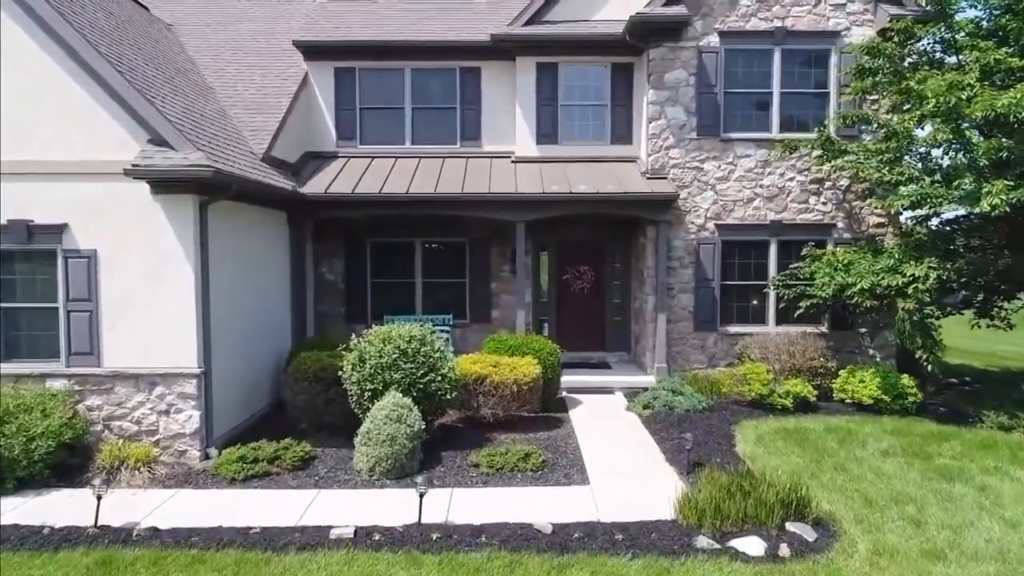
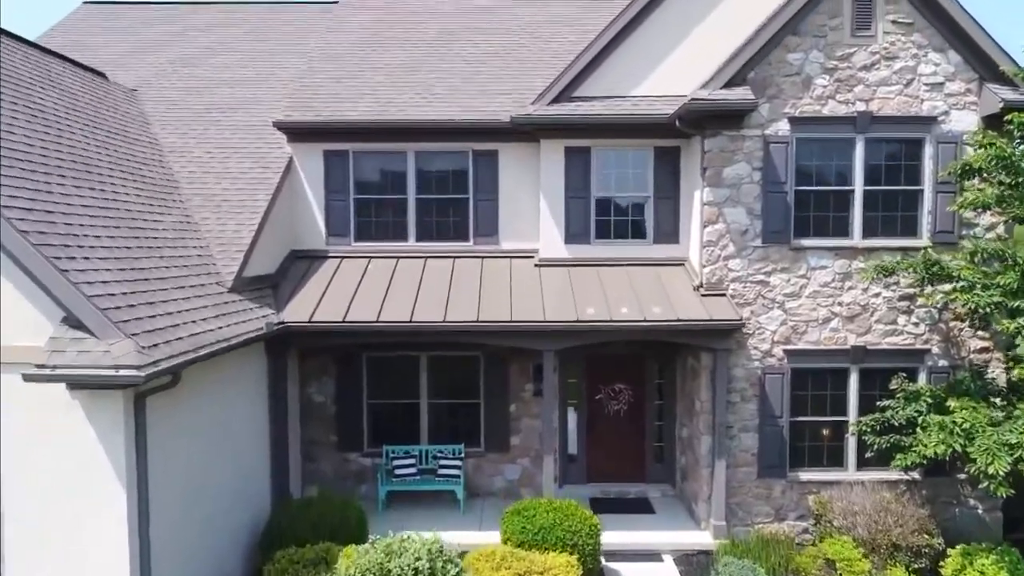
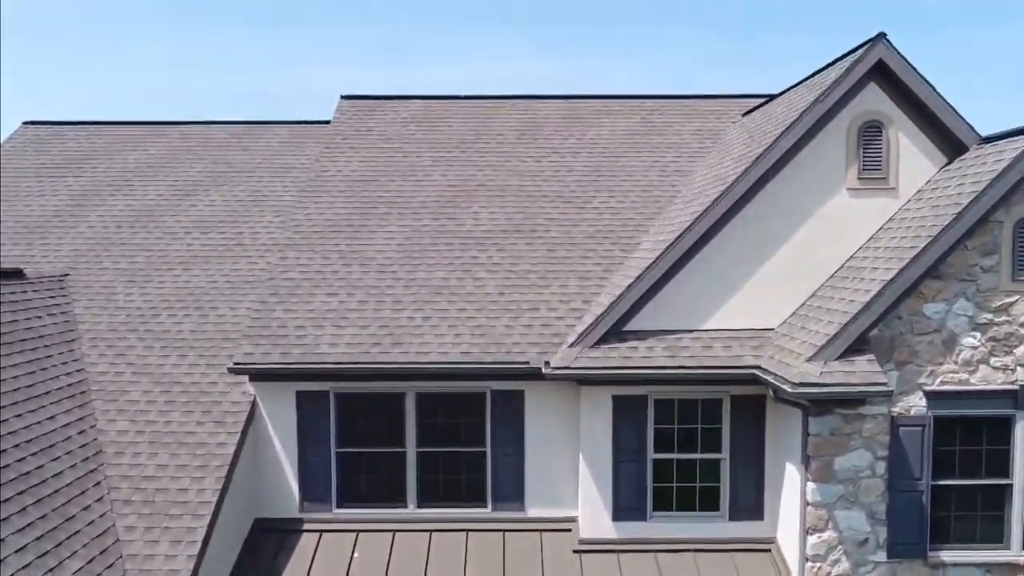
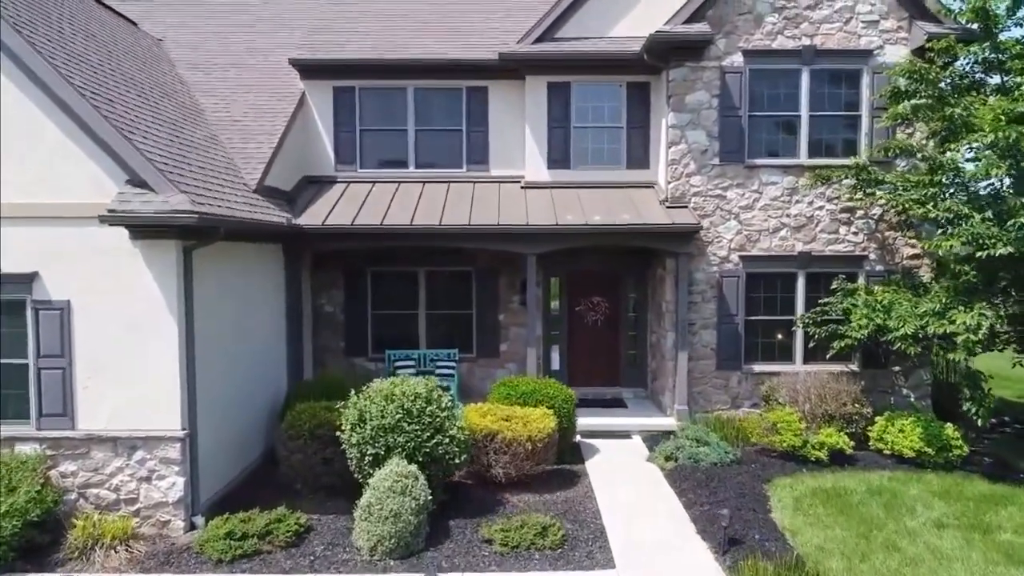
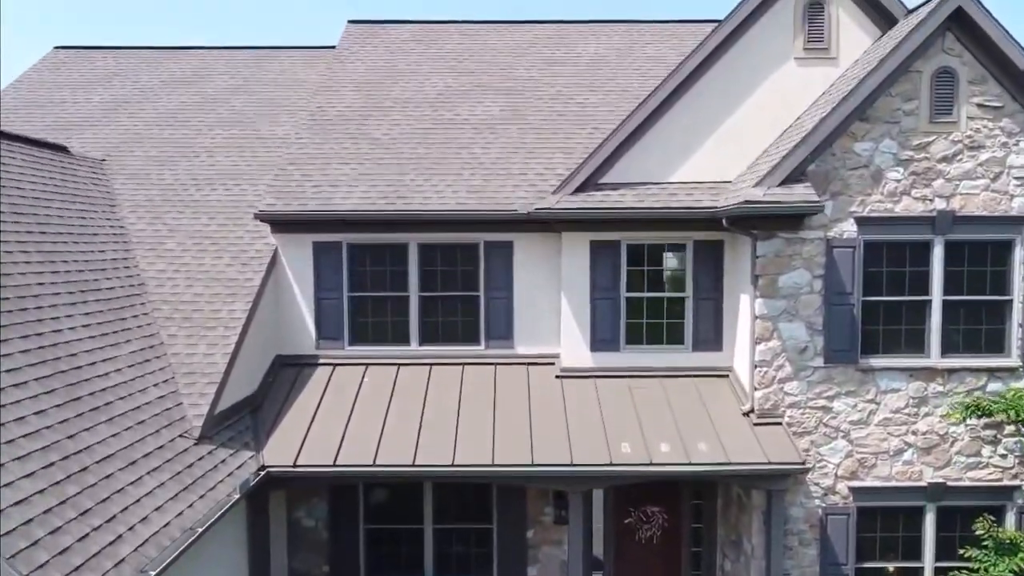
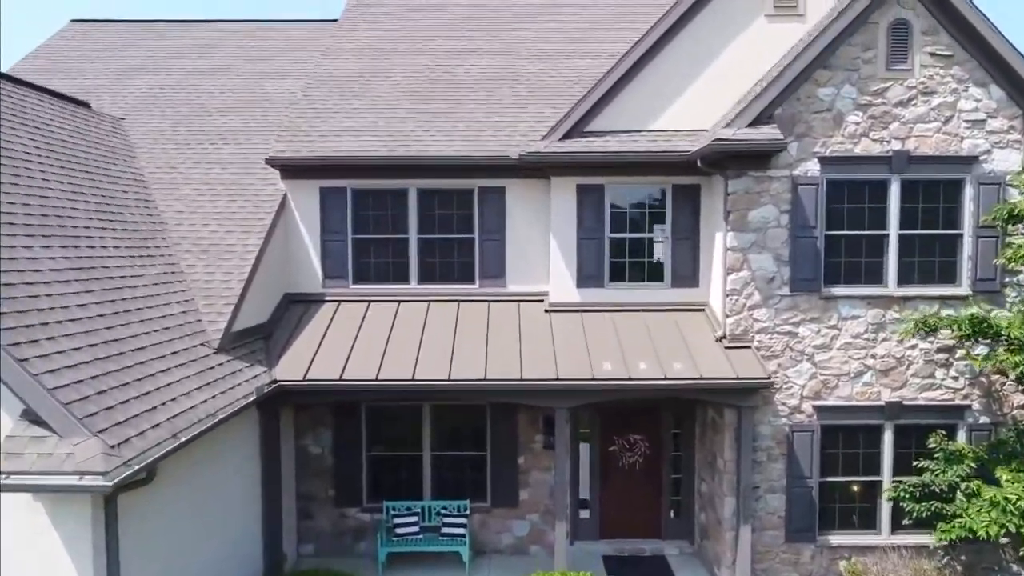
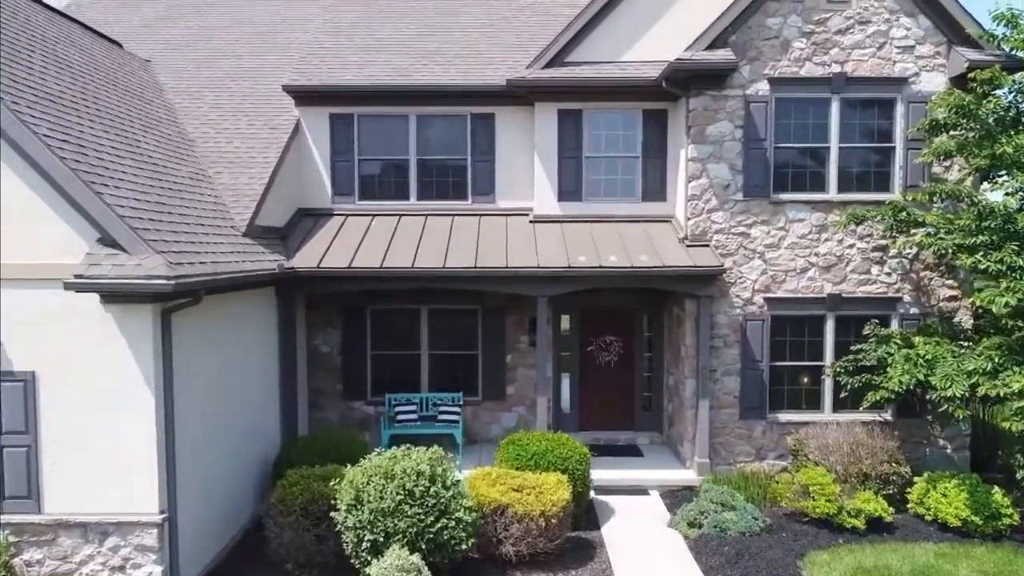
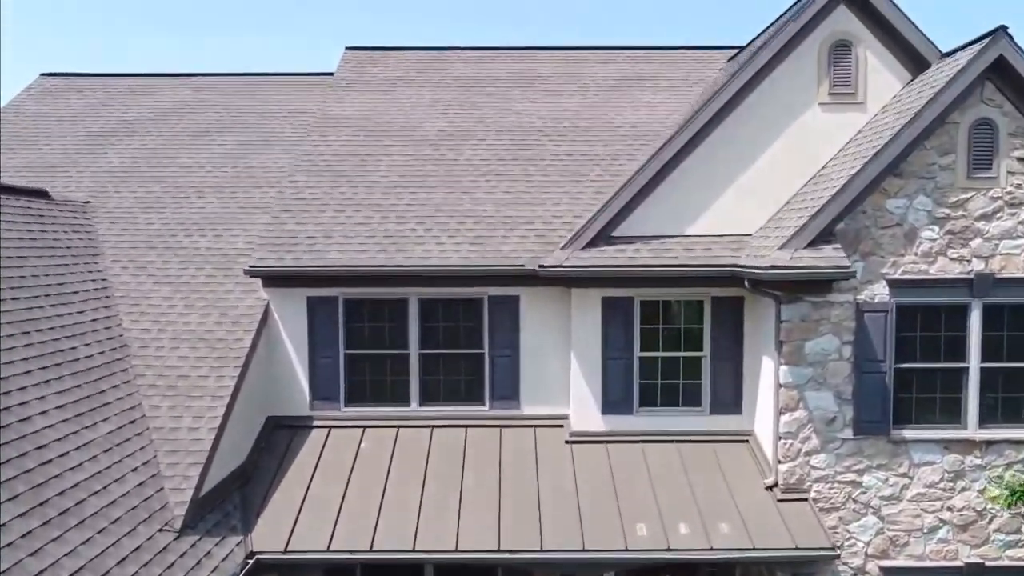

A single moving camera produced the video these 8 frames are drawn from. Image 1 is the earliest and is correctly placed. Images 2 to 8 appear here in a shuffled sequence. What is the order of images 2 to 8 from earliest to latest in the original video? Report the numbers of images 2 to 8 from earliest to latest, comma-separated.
4, 7, 2, 6, 5, 8, 3
